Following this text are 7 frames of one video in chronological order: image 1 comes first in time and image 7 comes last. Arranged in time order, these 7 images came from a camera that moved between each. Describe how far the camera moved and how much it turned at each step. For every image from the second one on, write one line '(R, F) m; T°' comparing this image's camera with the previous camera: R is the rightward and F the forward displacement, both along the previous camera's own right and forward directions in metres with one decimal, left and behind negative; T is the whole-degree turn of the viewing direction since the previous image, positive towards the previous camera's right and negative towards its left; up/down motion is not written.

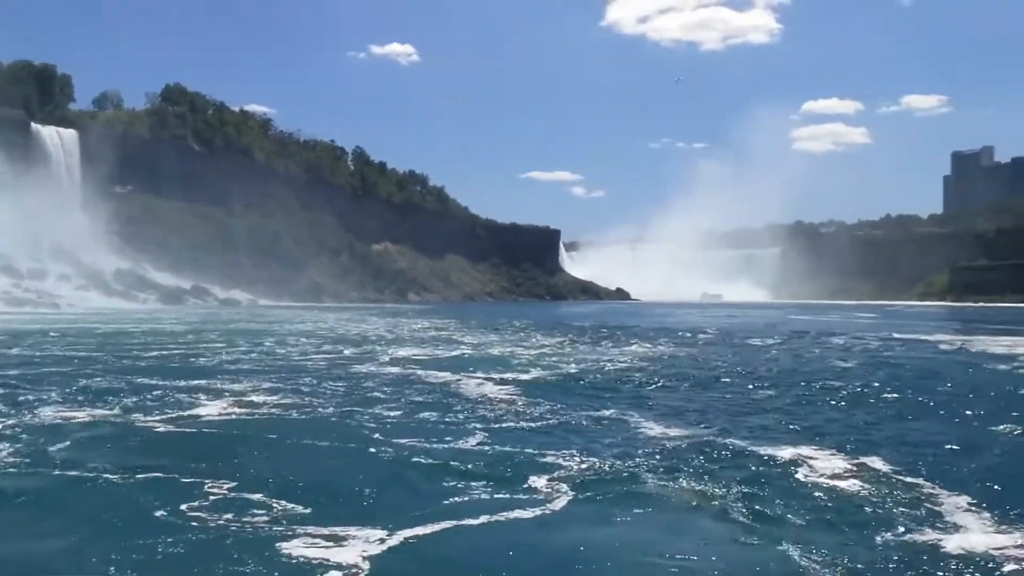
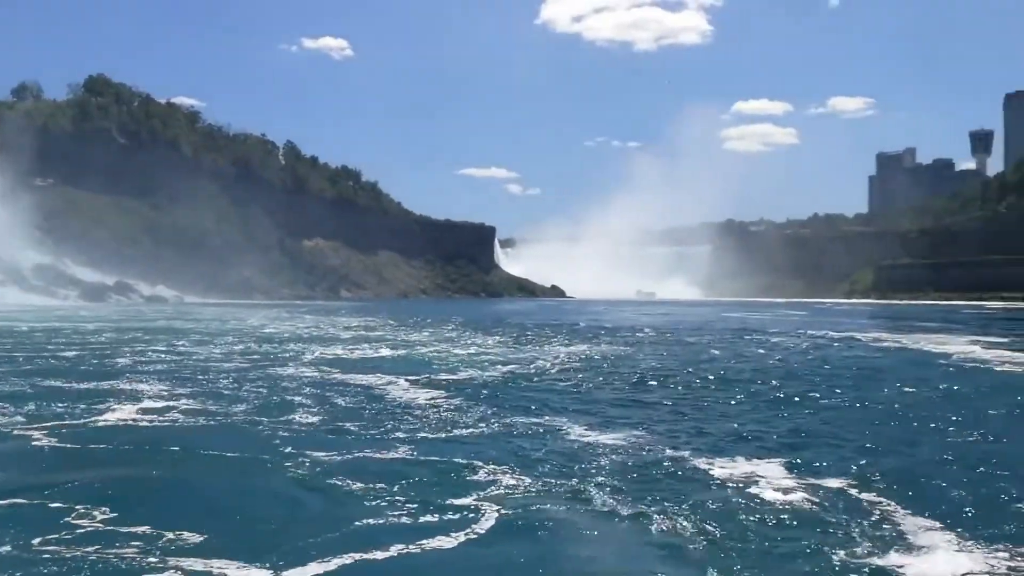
(-0.5, +0.7) m; +4°
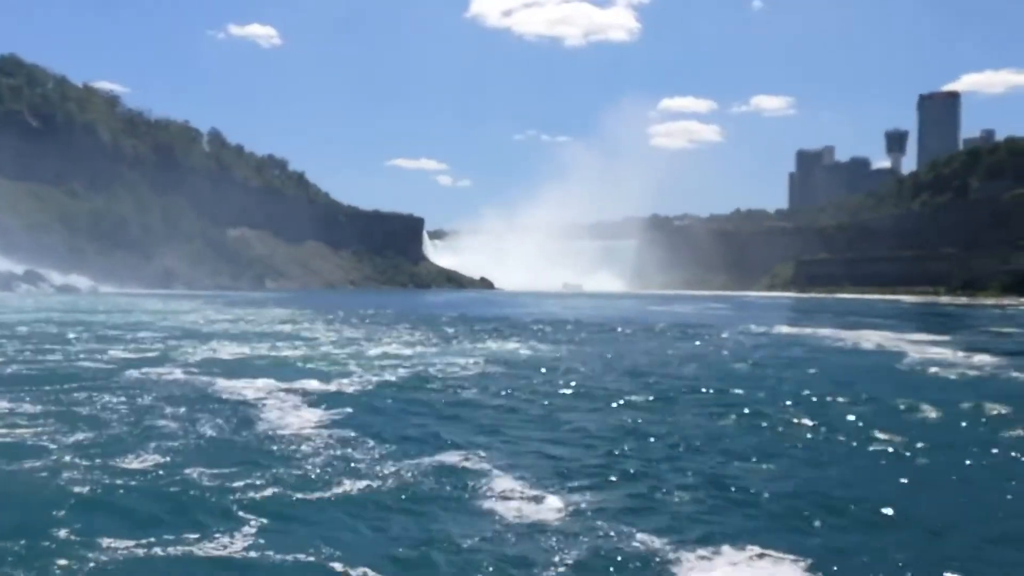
(+0.1, +0.8) m; +4°
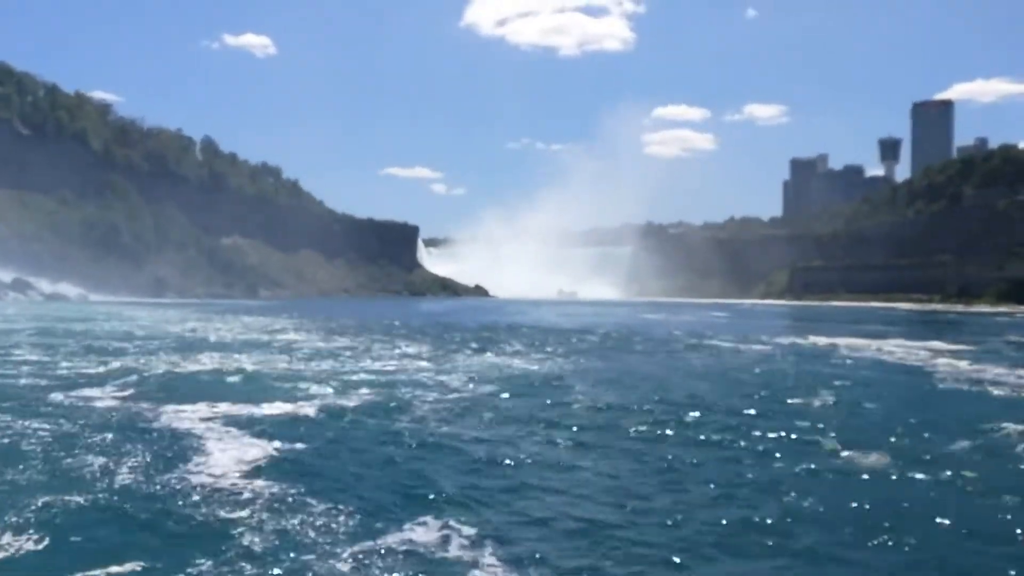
(0.0, +0.8) m; 0°
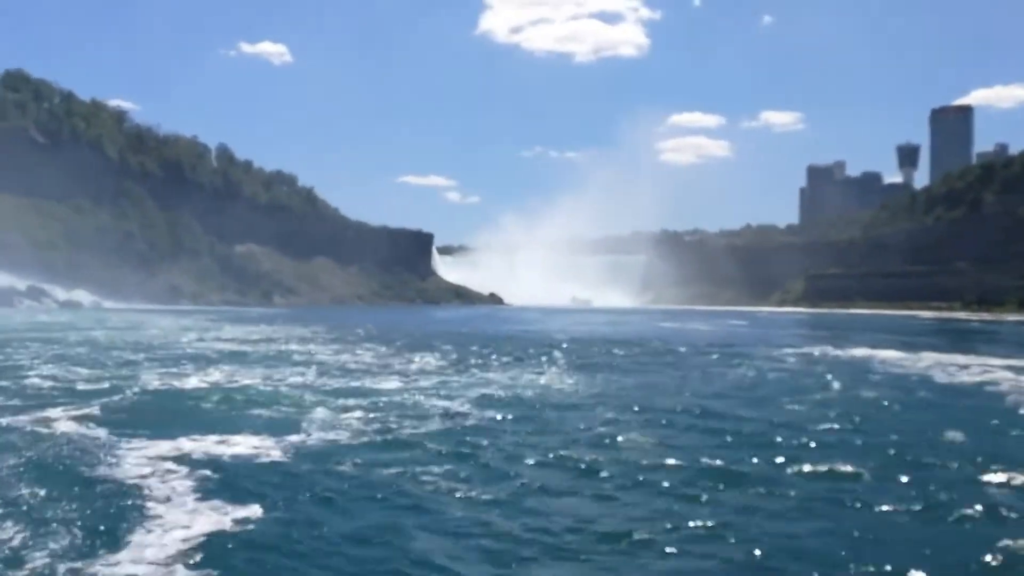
(+0.1, +0.7) m; -1°
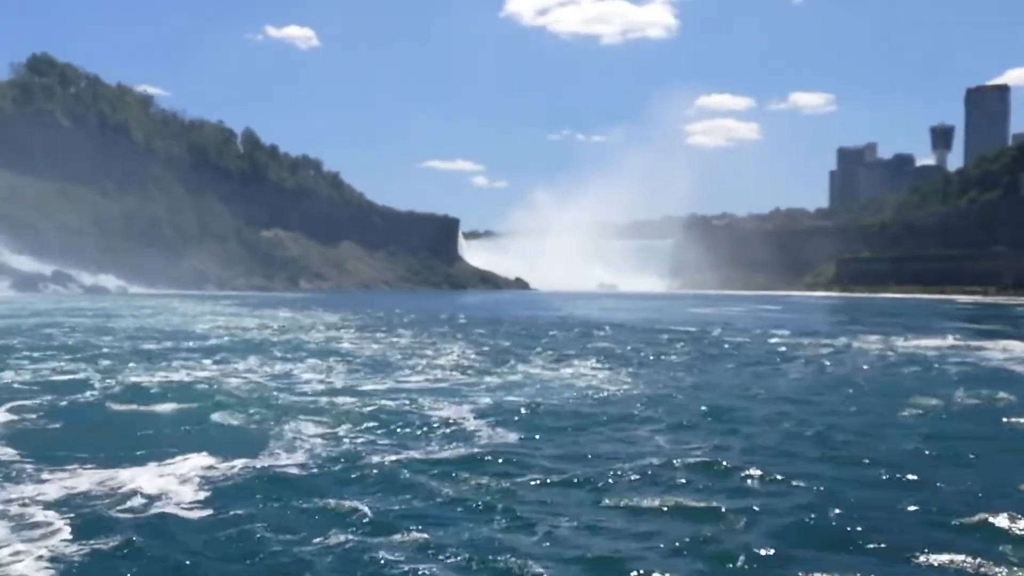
(0.0, +1.2) m; -2°
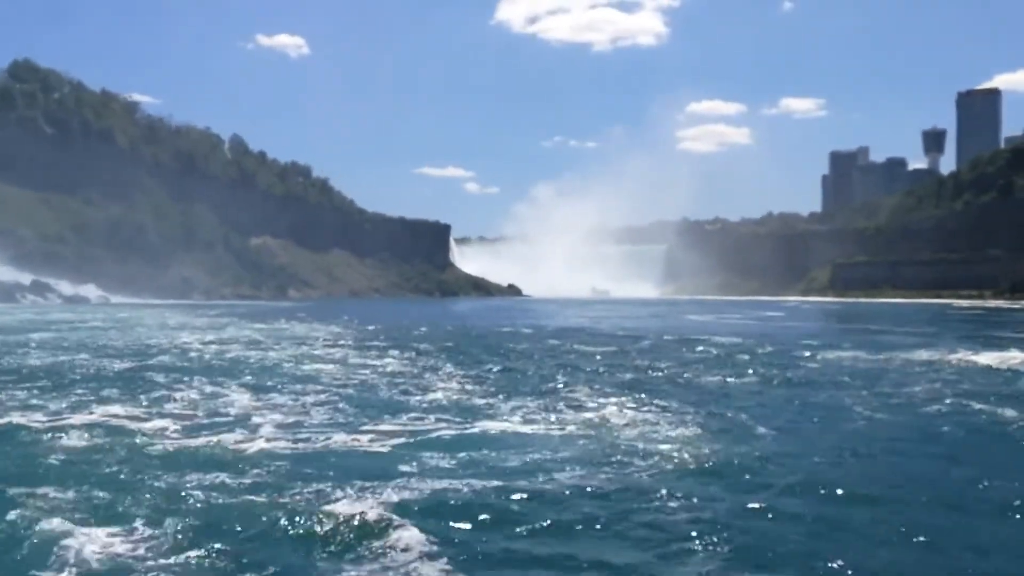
(+0.1, +2.0) m; 0°
